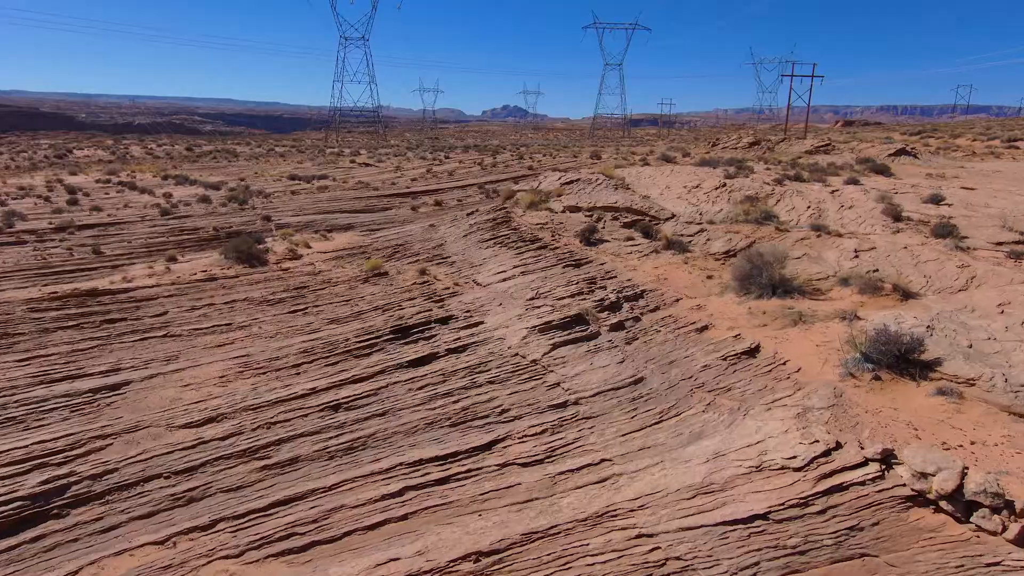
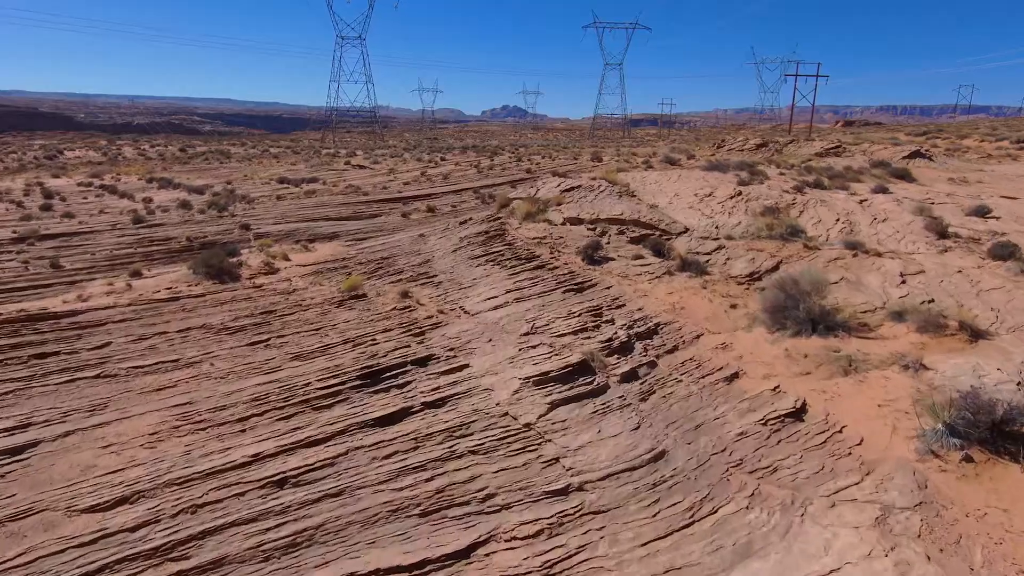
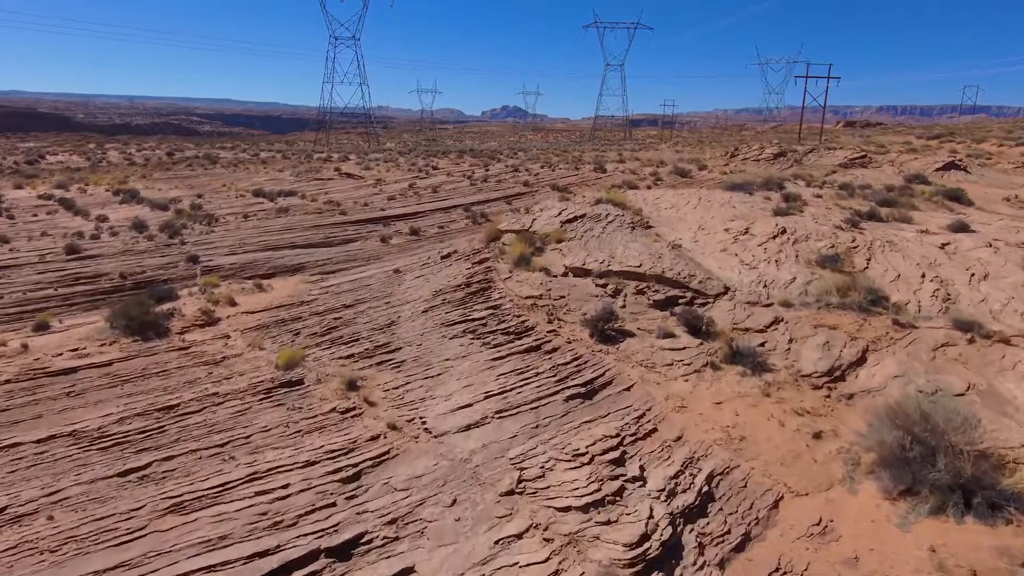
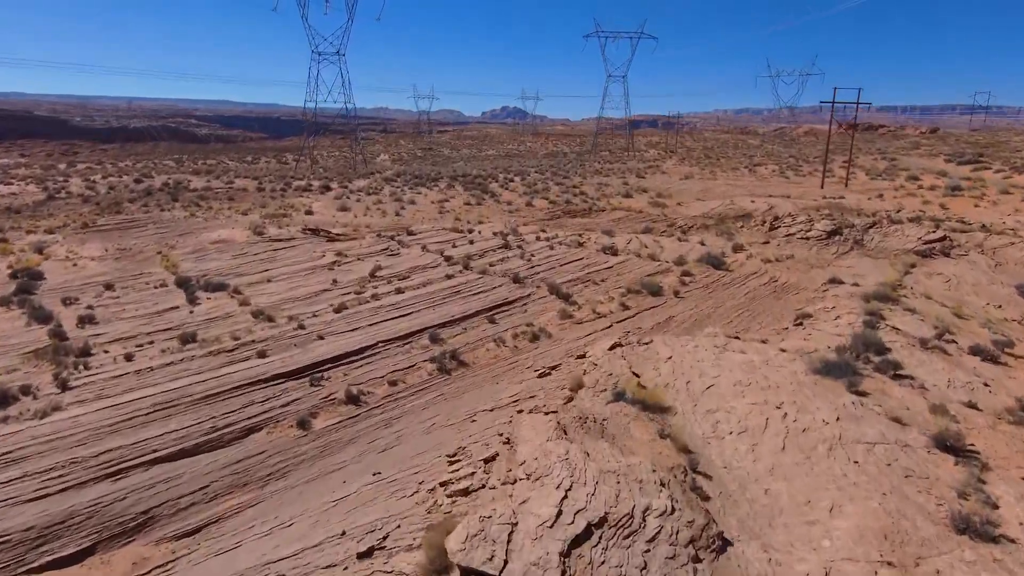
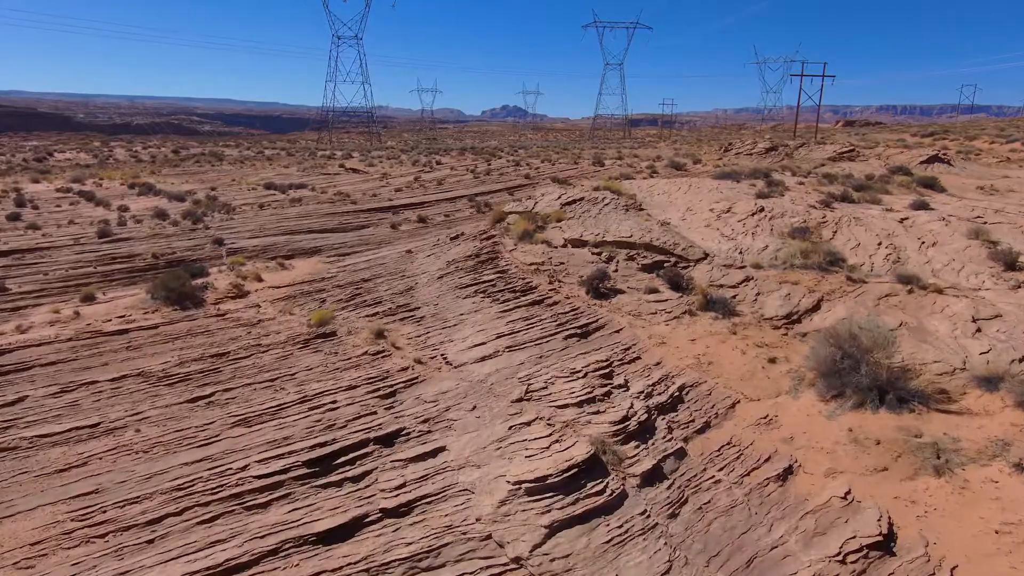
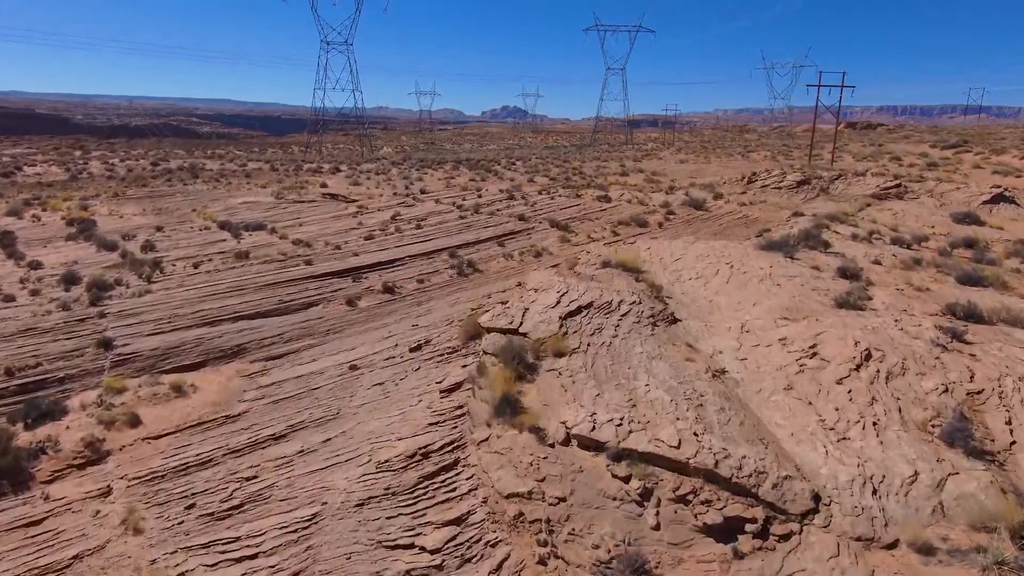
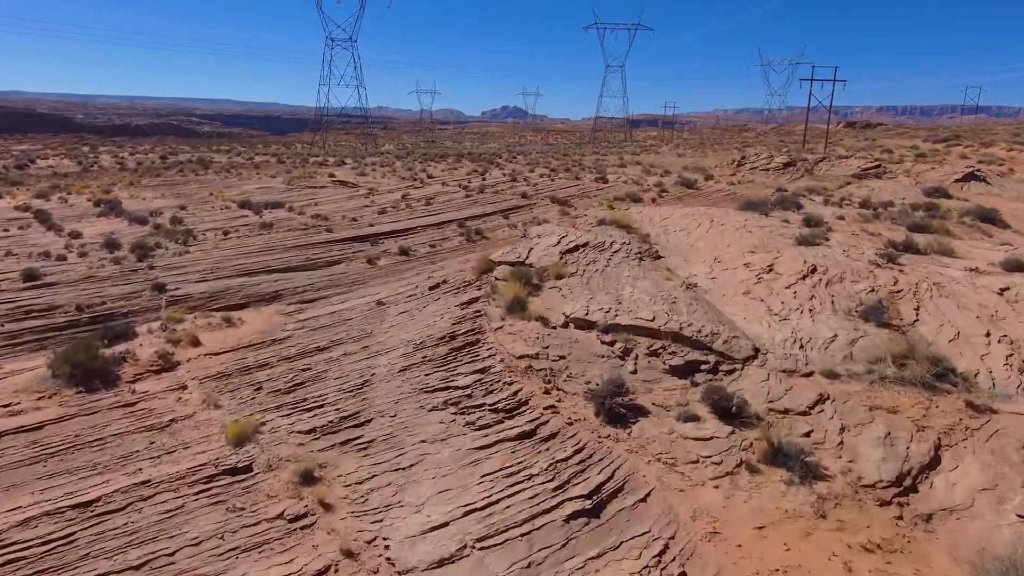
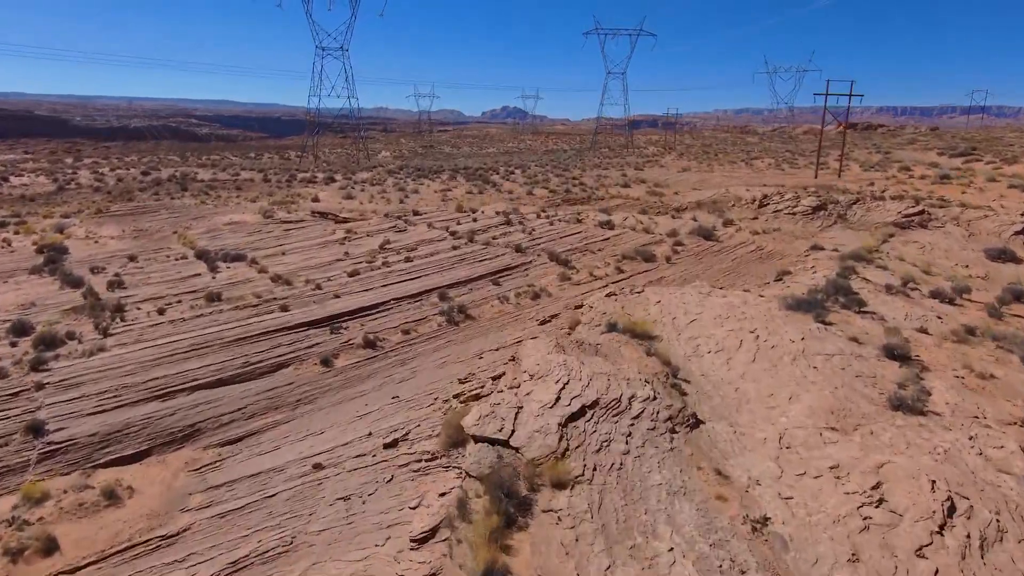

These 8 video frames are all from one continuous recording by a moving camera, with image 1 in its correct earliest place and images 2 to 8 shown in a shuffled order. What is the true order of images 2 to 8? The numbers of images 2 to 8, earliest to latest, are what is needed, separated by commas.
2, 5, 3, 7, 6, 8, 4
